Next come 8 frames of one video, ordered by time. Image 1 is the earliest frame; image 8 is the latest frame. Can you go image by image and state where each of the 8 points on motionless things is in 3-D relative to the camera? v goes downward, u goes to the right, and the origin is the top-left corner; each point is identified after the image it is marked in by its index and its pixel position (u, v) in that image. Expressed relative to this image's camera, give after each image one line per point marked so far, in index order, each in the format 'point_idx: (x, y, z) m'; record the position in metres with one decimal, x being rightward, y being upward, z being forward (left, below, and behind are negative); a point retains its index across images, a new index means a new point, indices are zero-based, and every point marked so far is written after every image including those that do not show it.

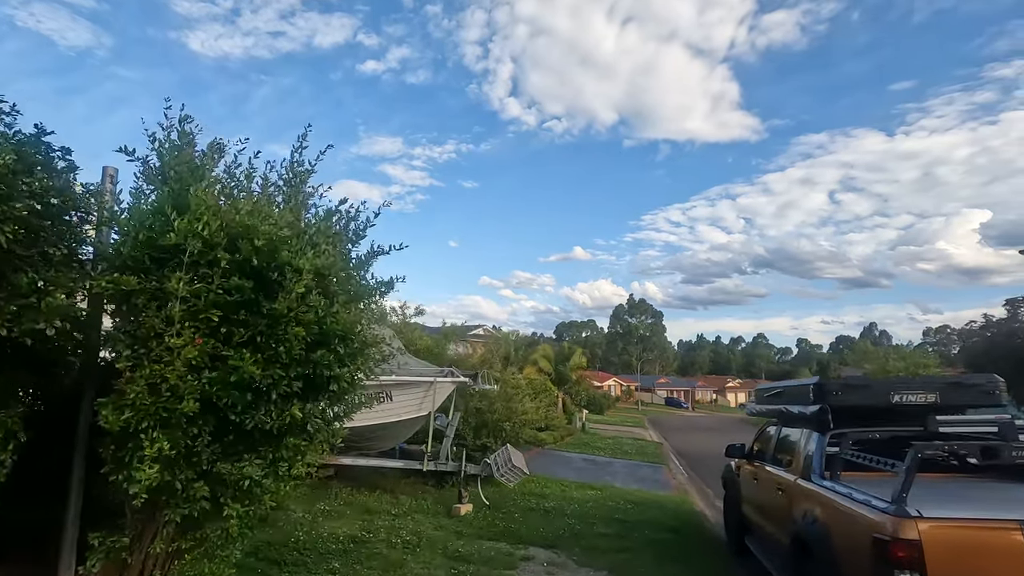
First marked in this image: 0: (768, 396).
0: (+3.2, -1.4, +6.7) m
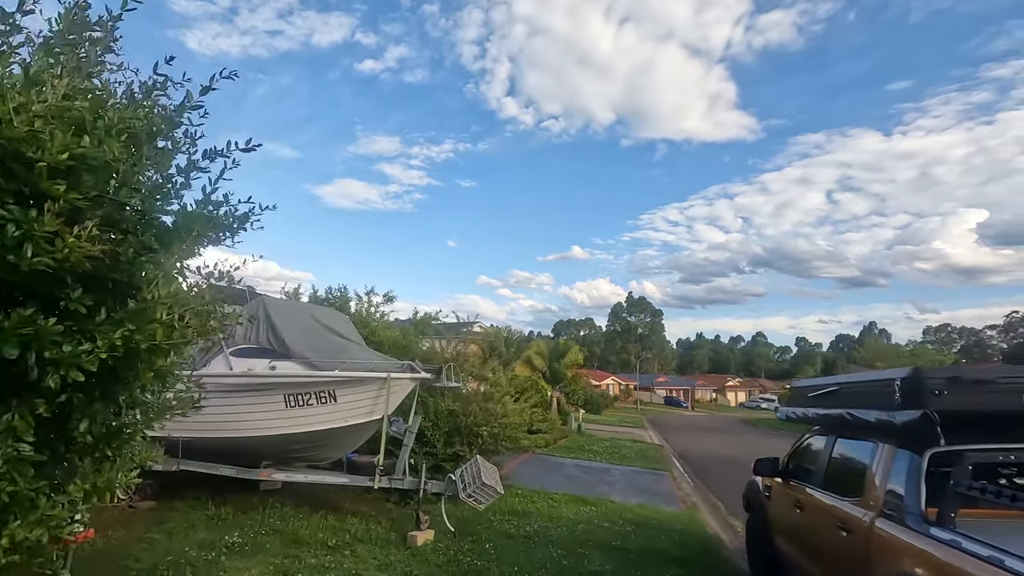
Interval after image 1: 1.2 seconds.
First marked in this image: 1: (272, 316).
0: (+2.8, -1.0, +5.0) m
1: (-3.4, -0.4, +7.4) m
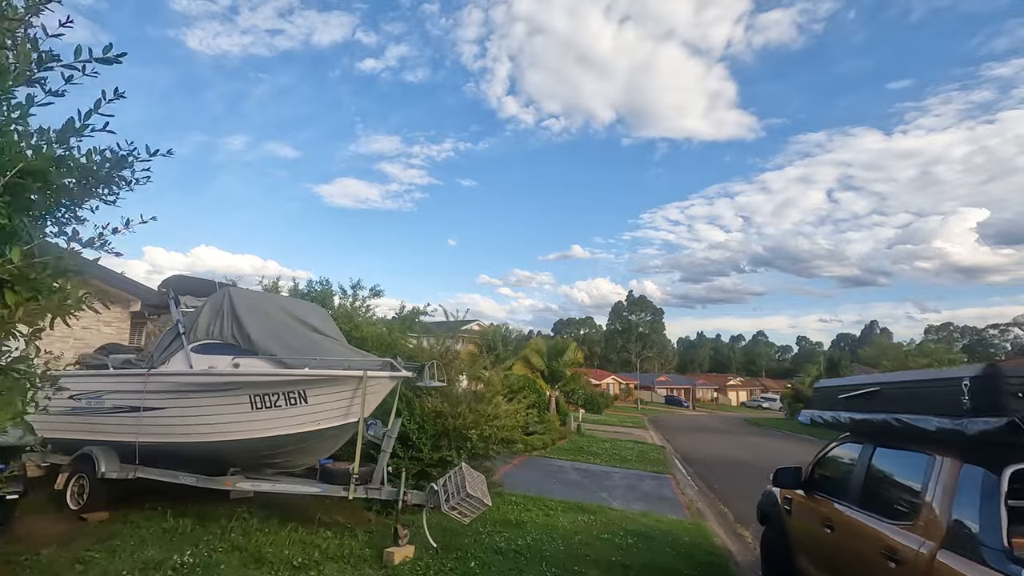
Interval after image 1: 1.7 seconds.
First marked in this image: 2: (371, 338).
0: (+2.7, -0.9, +4.3) m
1: (-3.5, -0.3, +6.8) m
2: (-2.5, -0.9, +9.5) m
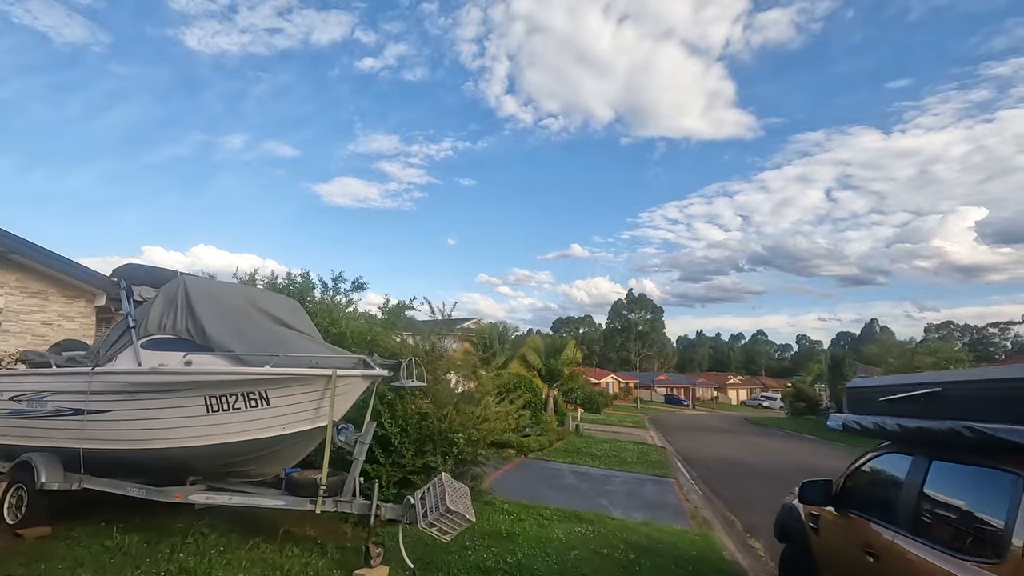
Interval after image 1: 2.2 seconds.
0: (+2.6, -0.8, +3.7) m
1: (-3.6, -0.1, +6.1) m
2: (-2.6, -0.8, +8.8) m
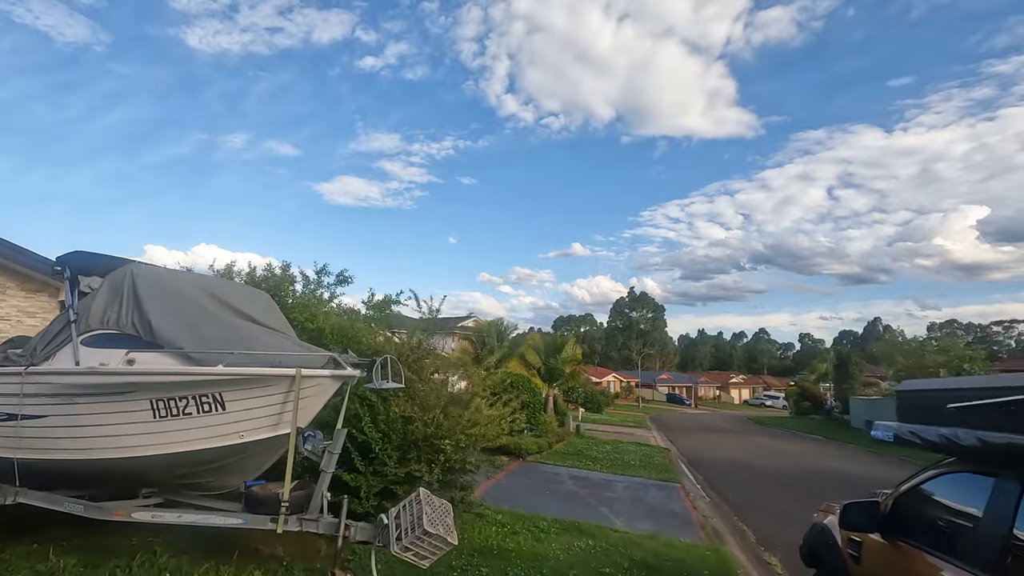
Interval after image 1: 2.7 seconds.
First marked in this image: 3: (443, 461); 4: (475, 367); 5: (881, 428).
0: (+2.5, -0.7, +2.9) m
1: (-3.7, 0.0, +5.4) m
2: (-2.7, -0.6, +8.1) m
3: (-0.9, -2.3, +7.1) m
4: (-0.6, -1.2, +7.9) m
5: (+2.5, -0.9, +3.6) m
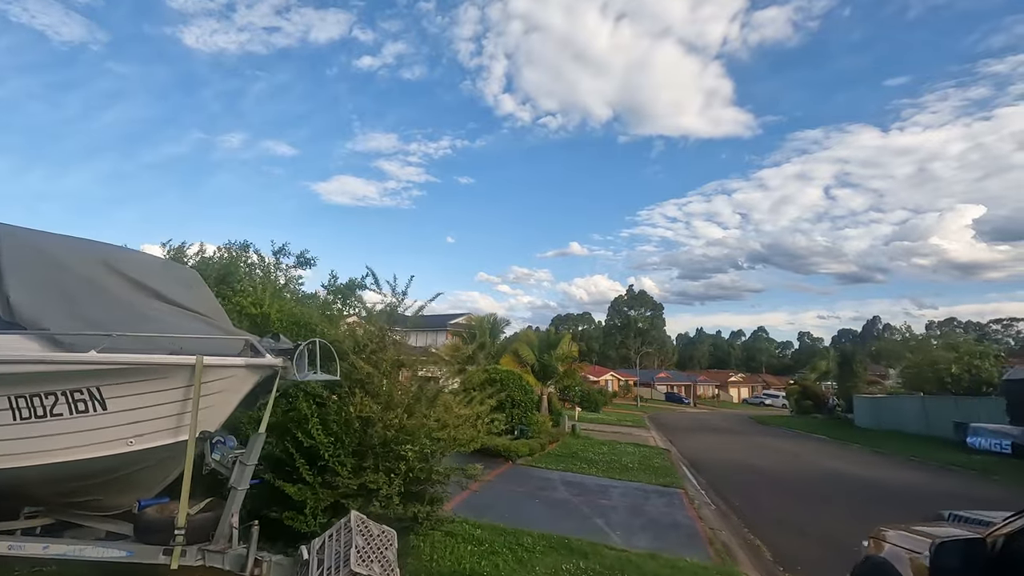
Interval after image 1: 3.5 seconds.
0: (+2.2, -0.4, +1.8) m
1: (-4.0, +0.2, +4.2) m
2: (-3.0, -0.4, +6.9) m
3: (-1.2, -2.0, +5.9) m
4: (-0.9, -0.9, +6.8) m
5: (+2.2, -0.7, +2.5) m
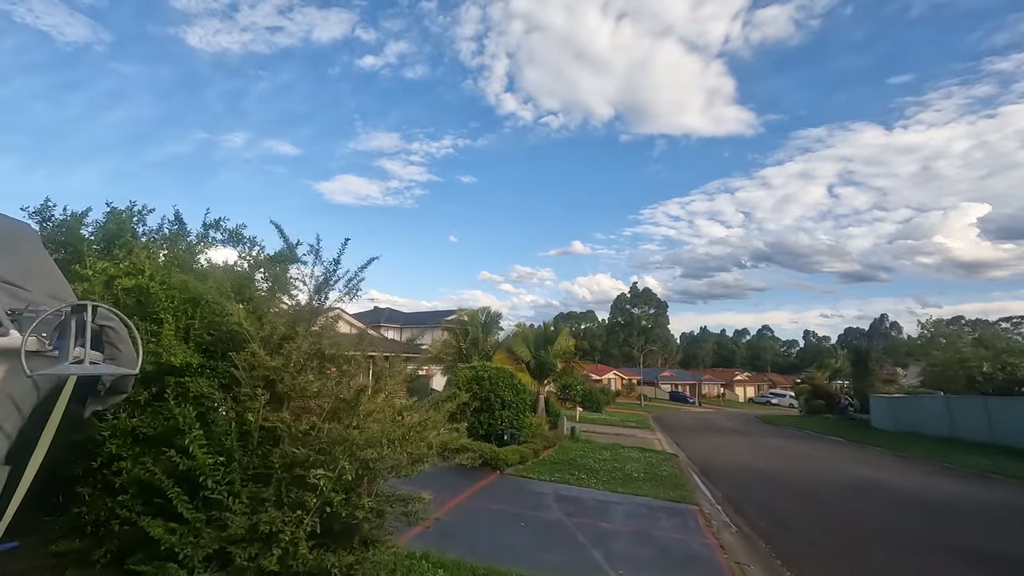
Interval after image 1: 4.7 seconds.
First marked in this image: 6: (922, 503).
0: (+1.9, -0.1, +0.1) m
1: (-4.3, +0.6, +2.6) m
2: (-3.3, -0.1, +5.2) m
3: (-1.5, -1.7, +4.3) m
4: (-1.2, -0.6, +5.1) m
5: (+1.9, -0.3, +0.7) m
6: (+11.1, -5.8, +14.4) m
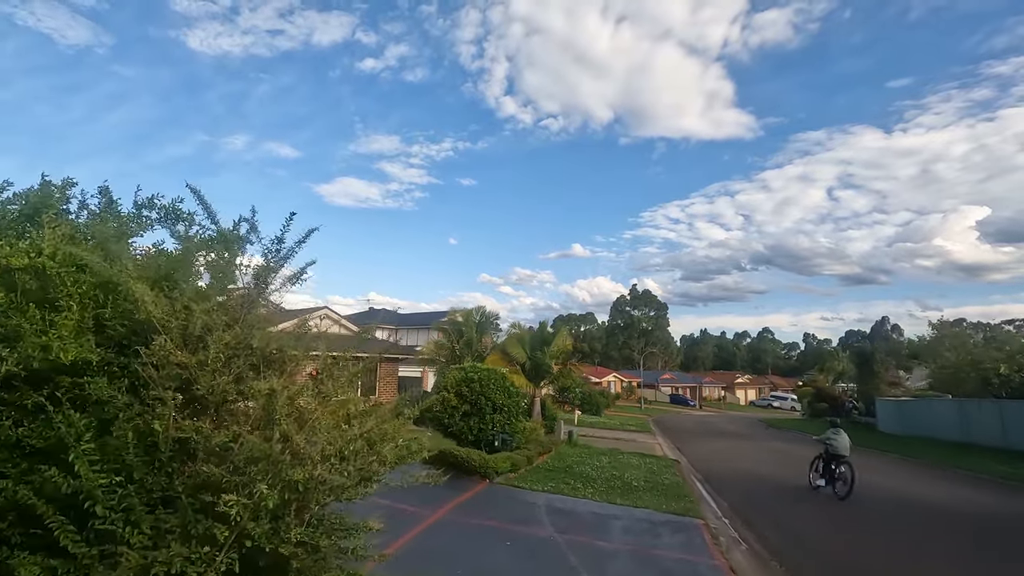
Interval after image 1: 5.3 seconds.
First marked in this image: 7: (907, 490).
0: (+1.7, +0.1, -0.7) m
1: (-4.5, +0.7, +1.7) m
2: (-3.5, +0.1, +4.4) m
3: (-1.7, -1.6, +3.4) m
4: (-1.4, -0.4, +4.2) m
5: (+1.7, -0.2, -0.1) m
6: (+10.9, -5.8, +13.6) m
7: (+12.4, -6.4, +16.7) m
